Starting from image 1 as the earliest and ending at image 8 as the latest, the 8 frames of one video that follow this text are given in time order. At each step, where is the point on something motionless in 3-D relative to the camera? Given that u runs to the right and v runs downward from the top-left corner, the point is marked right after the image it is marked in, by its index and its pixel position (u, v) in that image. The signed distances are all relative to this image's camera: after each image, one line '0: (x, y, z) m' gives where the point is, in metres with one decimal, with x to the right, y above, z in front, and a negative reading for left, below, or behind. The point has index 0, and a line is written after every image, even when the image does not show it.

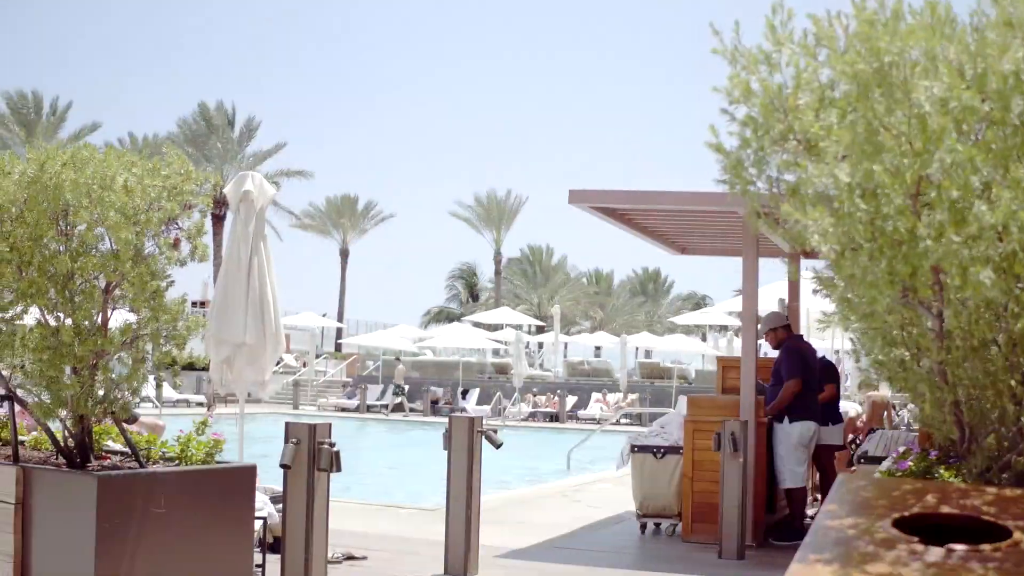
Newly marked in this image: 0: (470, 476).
0: (-0.2, -1.1, +6.6) m
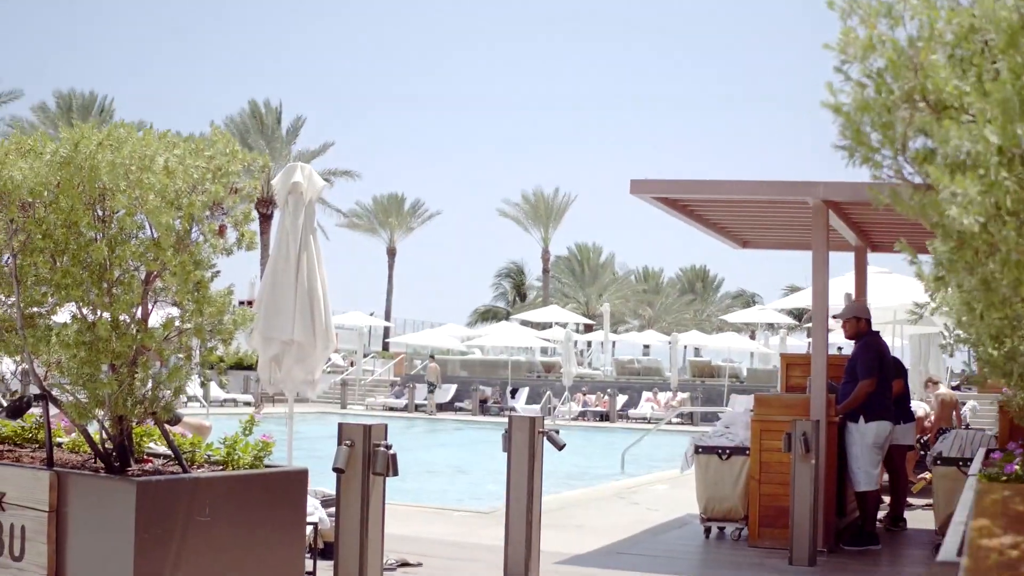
0: (+0.1, -1.1, +6.2) m
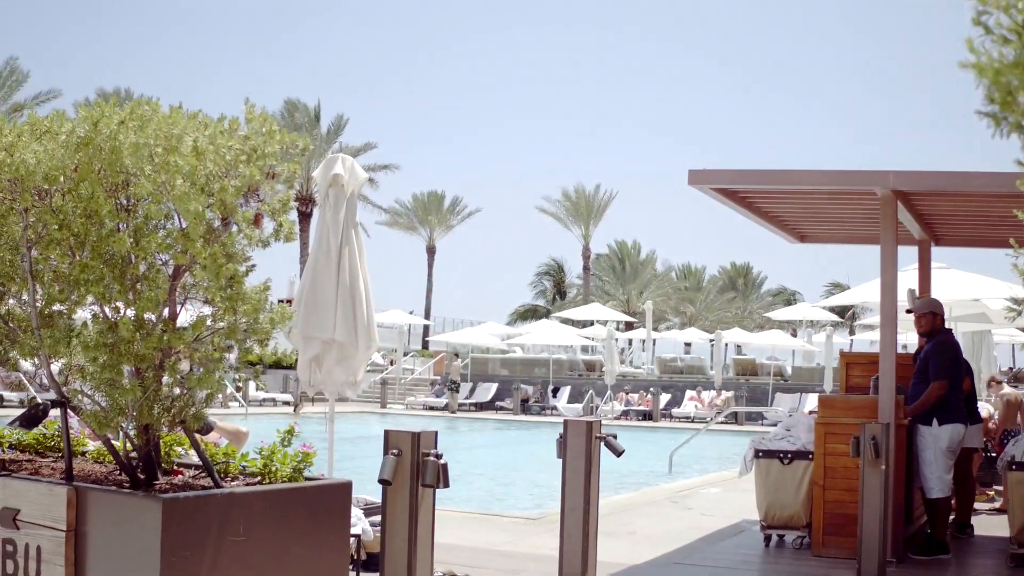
0: (+0.4, -1.1, +5.9) m
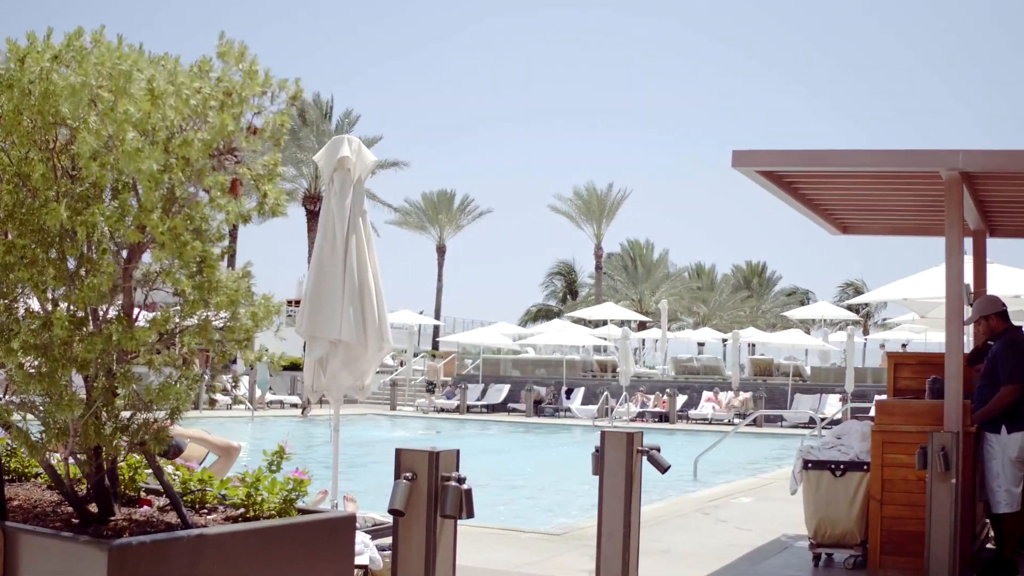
0: (+0.6, -1.0, +5.1) m
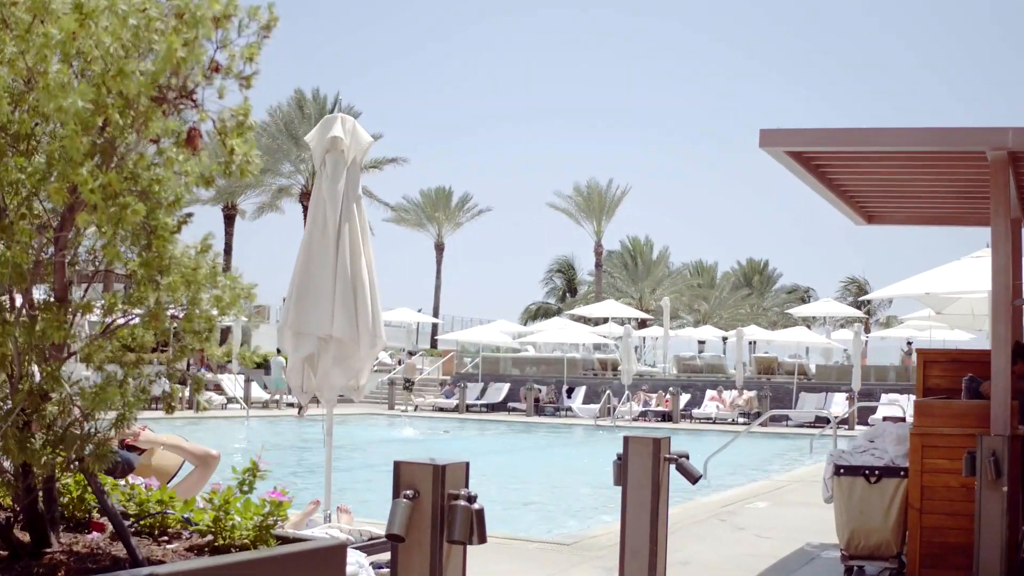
0: (+0.6, -1.0, +4.6) m
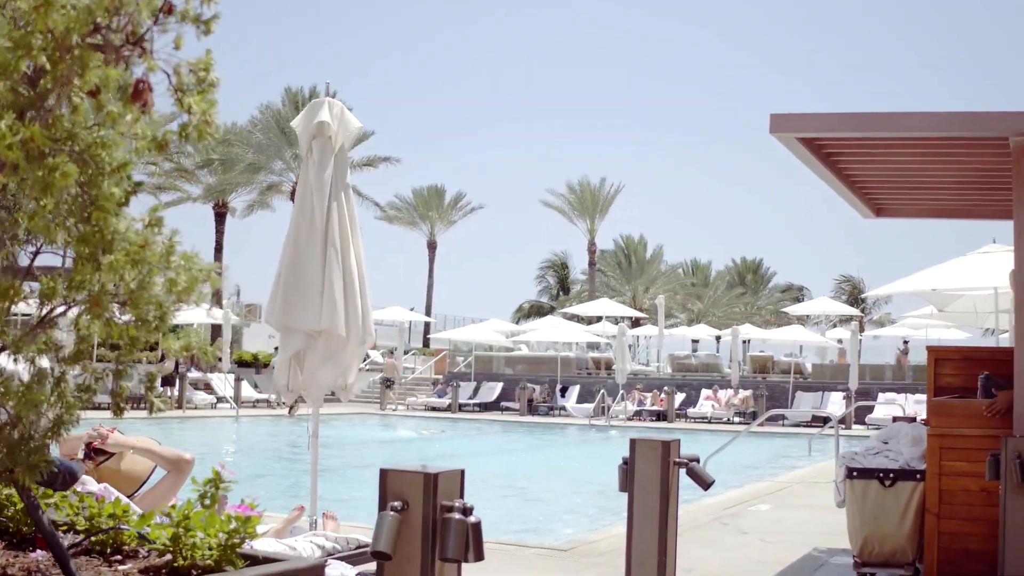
0: (+0.6, -0.9, +4.2) m
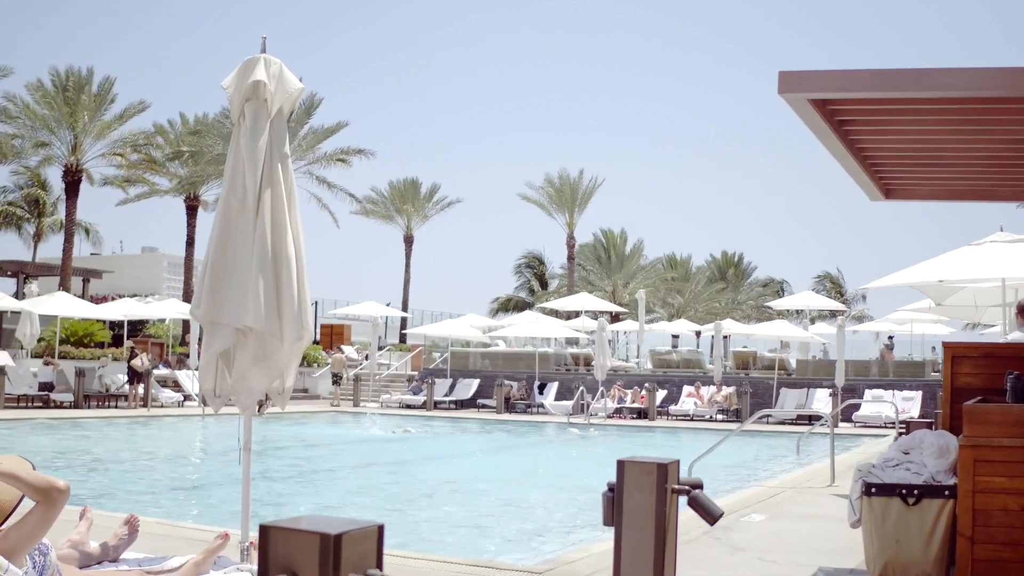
0: (+0.5, -0.9, +3.4) m
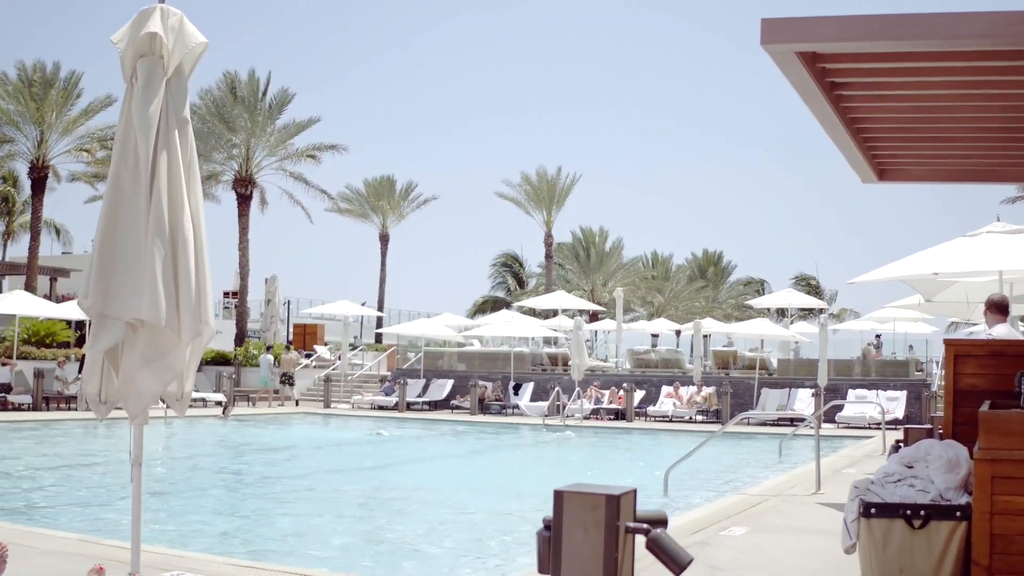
0: (+0.2, -0.8, +2.6) m
